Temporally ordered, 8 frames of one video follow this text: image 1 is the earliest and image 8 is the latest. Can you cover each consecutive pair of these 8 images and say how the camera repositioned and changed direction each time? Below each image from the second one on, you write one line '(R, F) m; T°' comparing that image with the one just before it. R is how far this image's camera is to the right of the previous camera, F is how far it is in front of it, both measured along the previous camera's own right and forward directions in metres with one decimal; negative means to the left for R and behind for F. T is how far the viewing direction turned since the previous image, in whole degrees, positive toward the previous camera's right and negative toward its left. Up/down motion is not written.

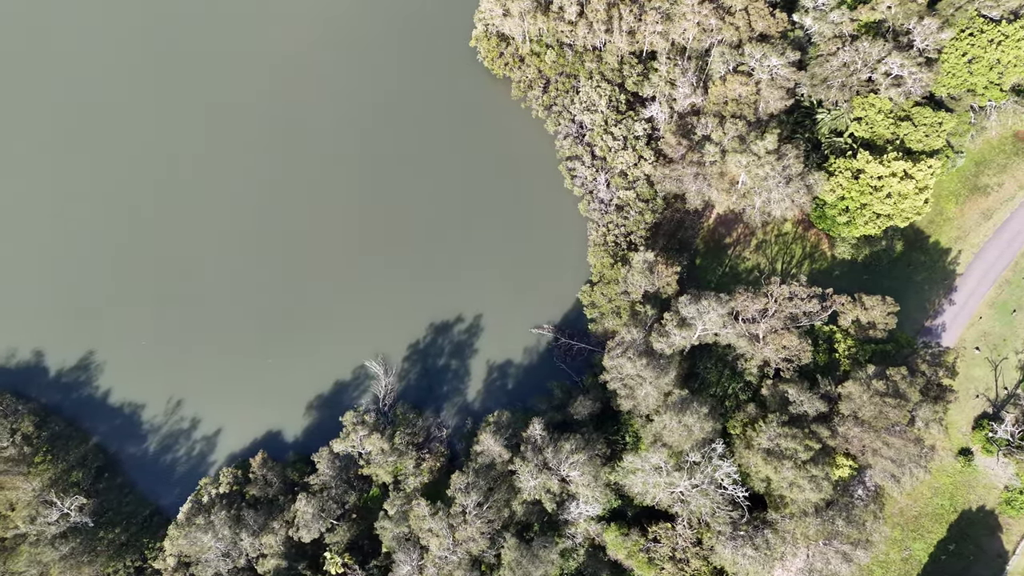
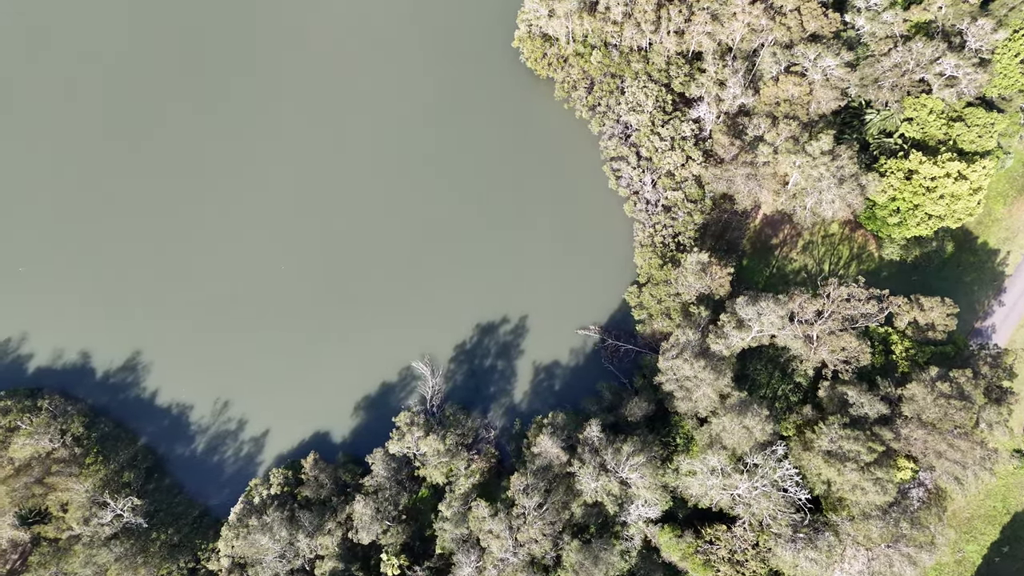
(-6.0, +0.1) m; 0°
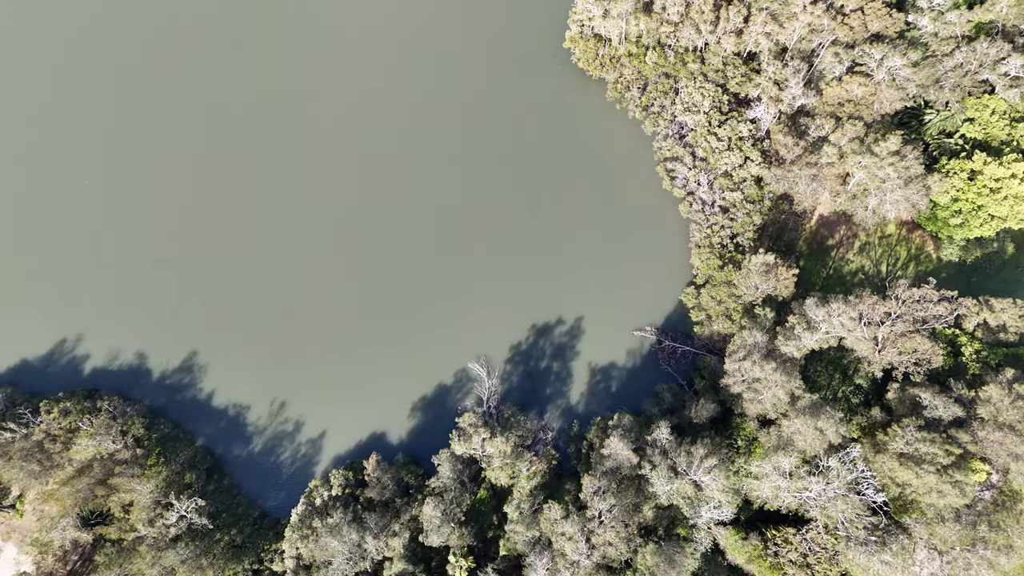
(-7.2, +0.2) m; 0°
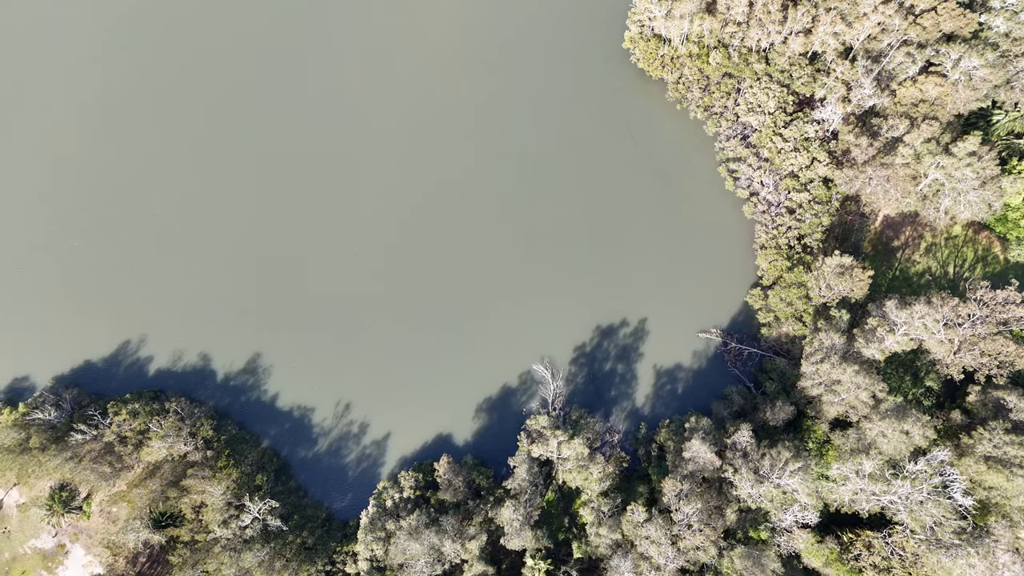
(-8.3, +0.2) m; 0°
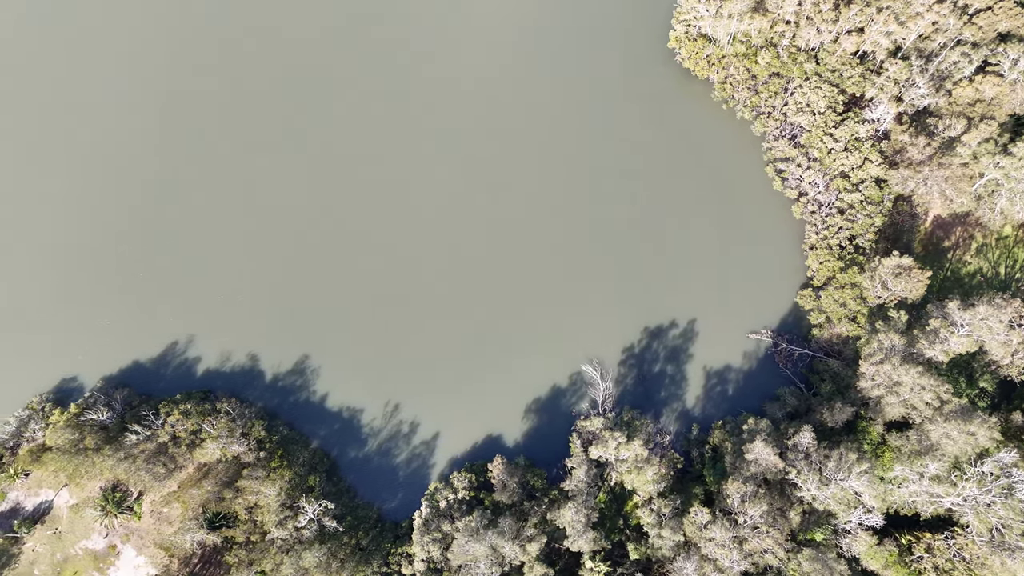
(-6.3, +0.2) m; 0°
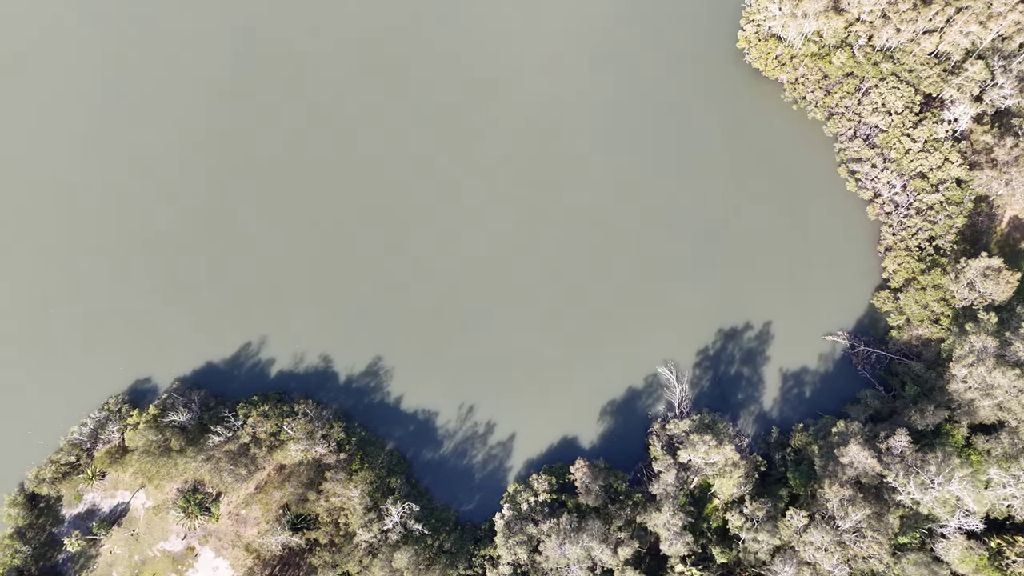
(-9.5, +0.3) m; 0°
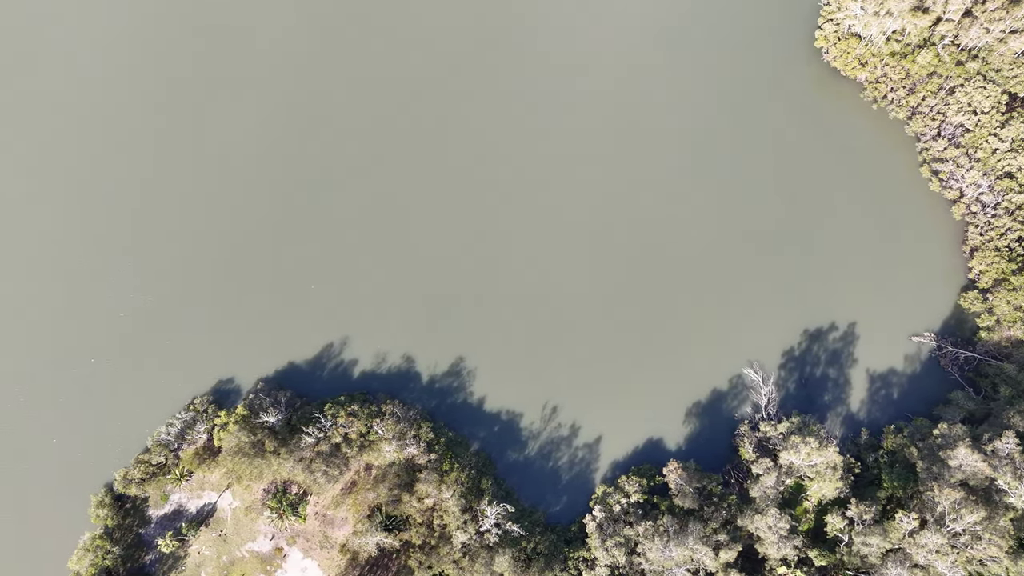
(-10.5, +0.3) m; 0°
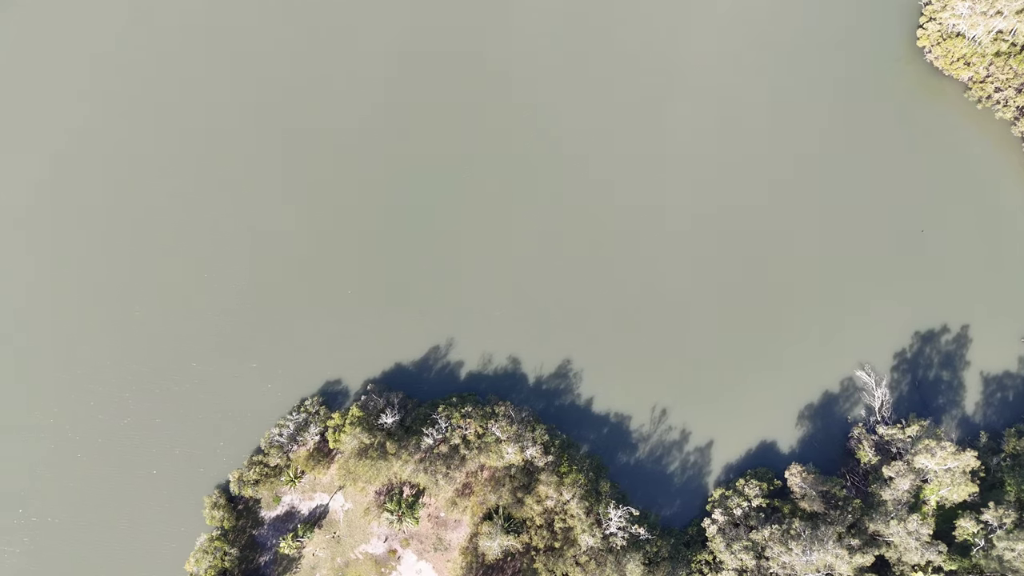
(-13.4, +0.2) m; 0°
